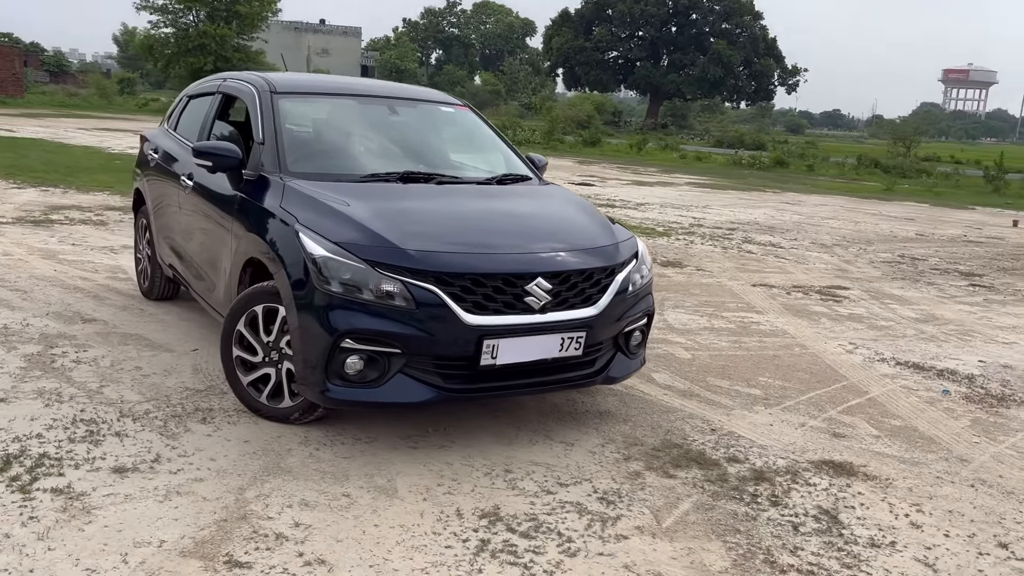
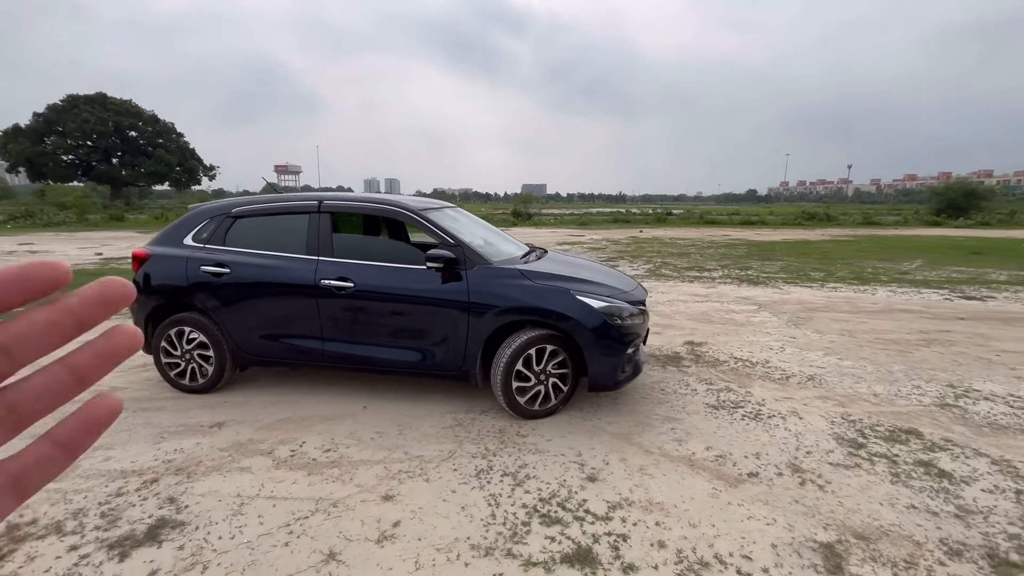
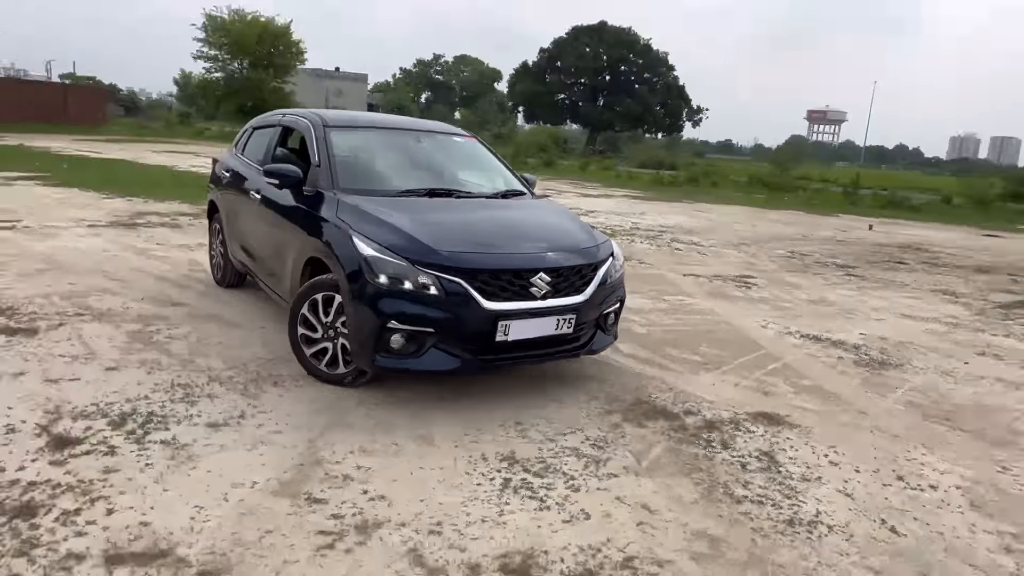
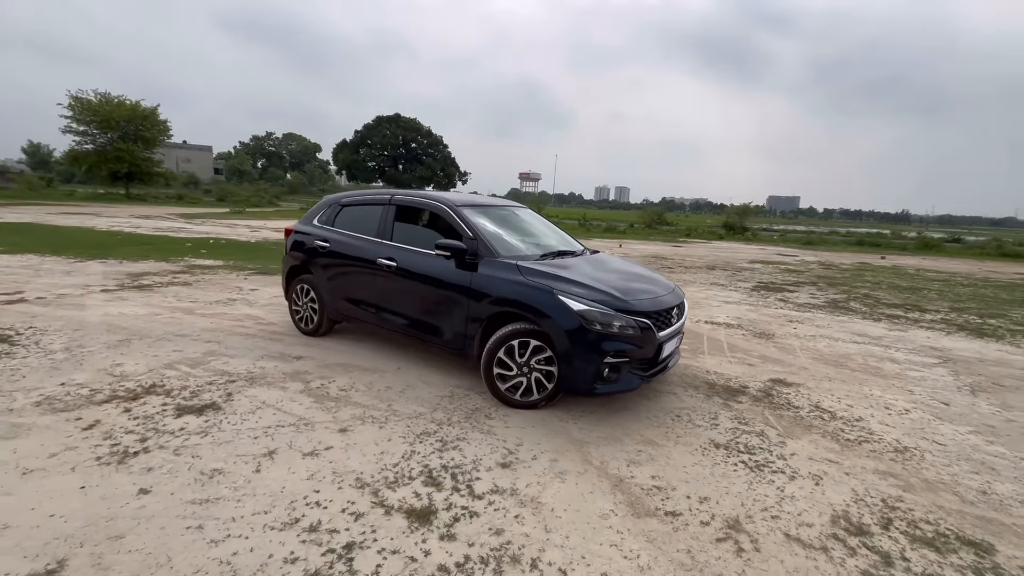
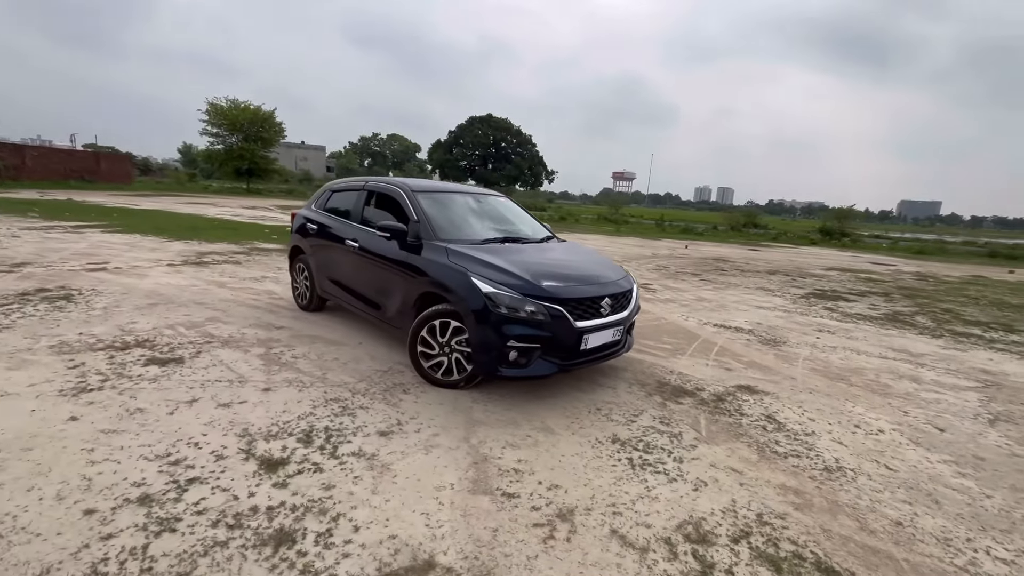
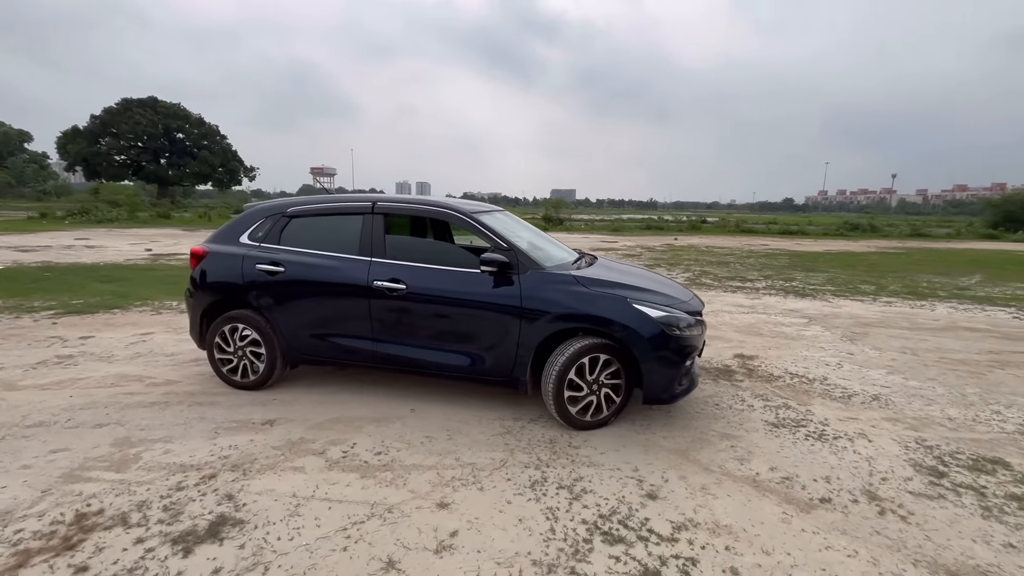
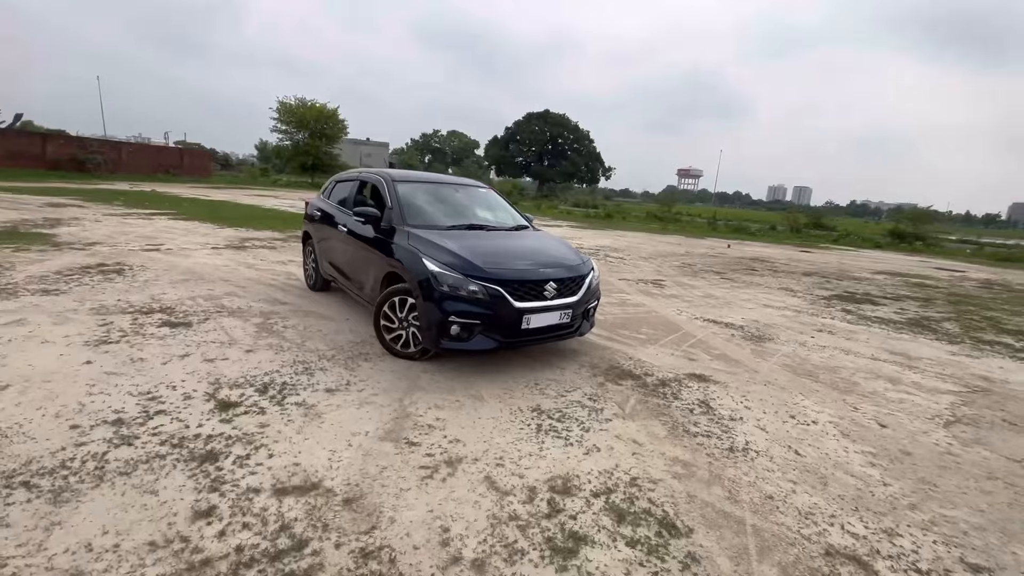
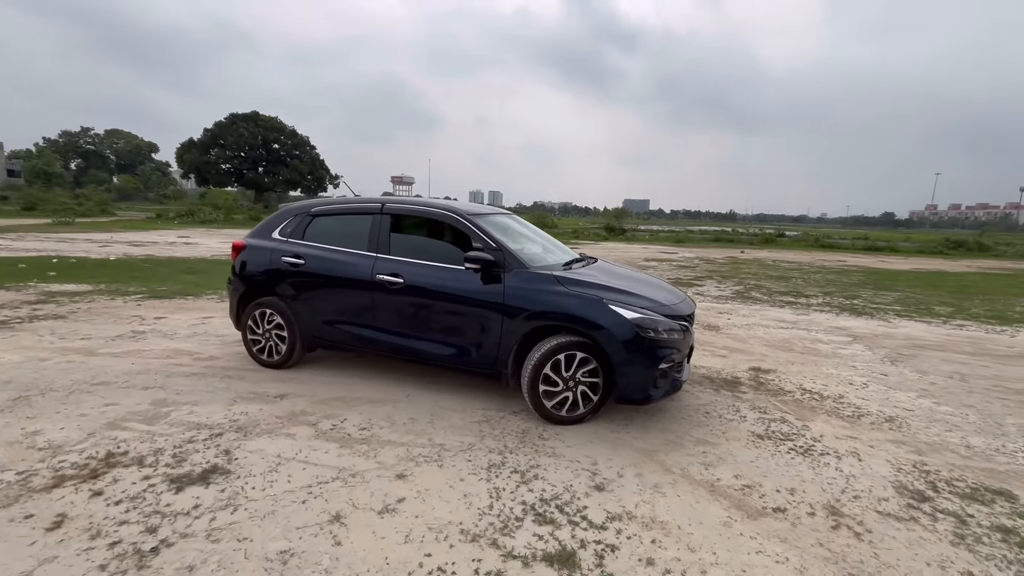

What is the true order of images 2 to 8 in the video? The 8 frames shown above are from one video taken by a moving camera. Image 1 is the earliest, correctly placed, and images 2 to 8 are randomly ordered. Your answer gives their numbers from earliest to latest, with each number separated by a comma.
3, 7, 5, 4, 8, 6, 2
